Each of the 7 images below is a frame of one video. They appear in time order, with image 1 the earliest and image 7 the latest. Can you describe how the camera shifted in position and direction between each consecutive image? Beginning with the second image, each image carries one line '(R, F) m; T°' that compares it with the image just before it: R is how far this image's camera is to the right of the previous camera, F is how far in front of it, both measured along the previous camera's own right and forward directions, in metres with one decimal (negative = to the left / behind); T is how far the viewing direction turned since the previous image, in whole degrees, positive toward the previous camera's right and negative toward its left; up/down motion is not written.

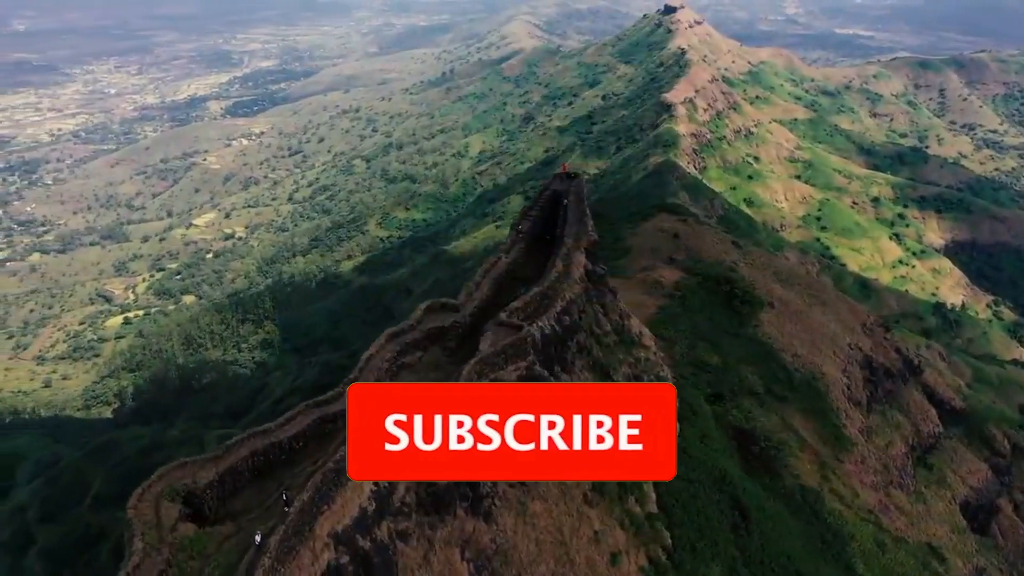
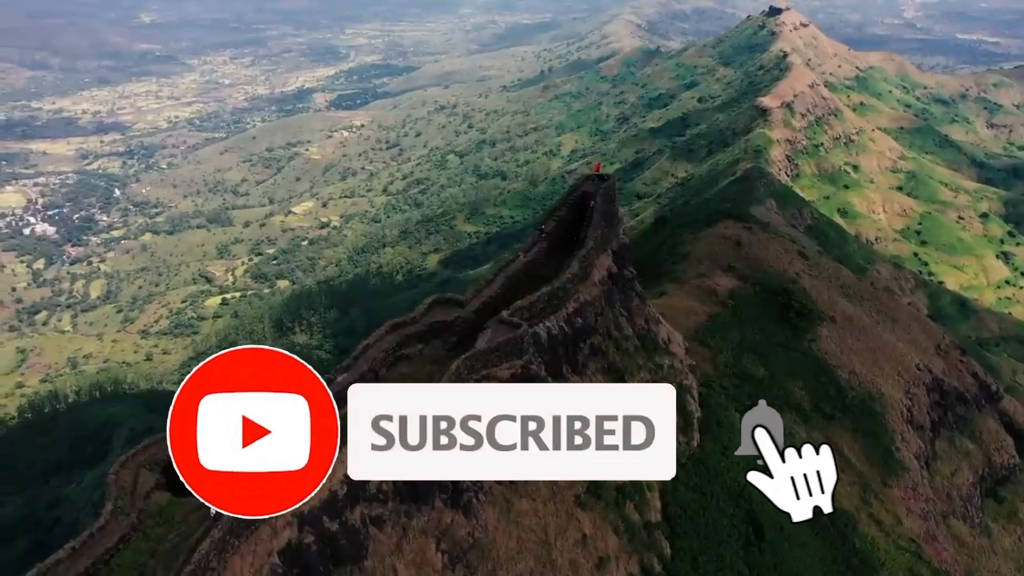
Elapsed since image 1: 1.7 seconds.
(+1.1, 0.0) m; -6°
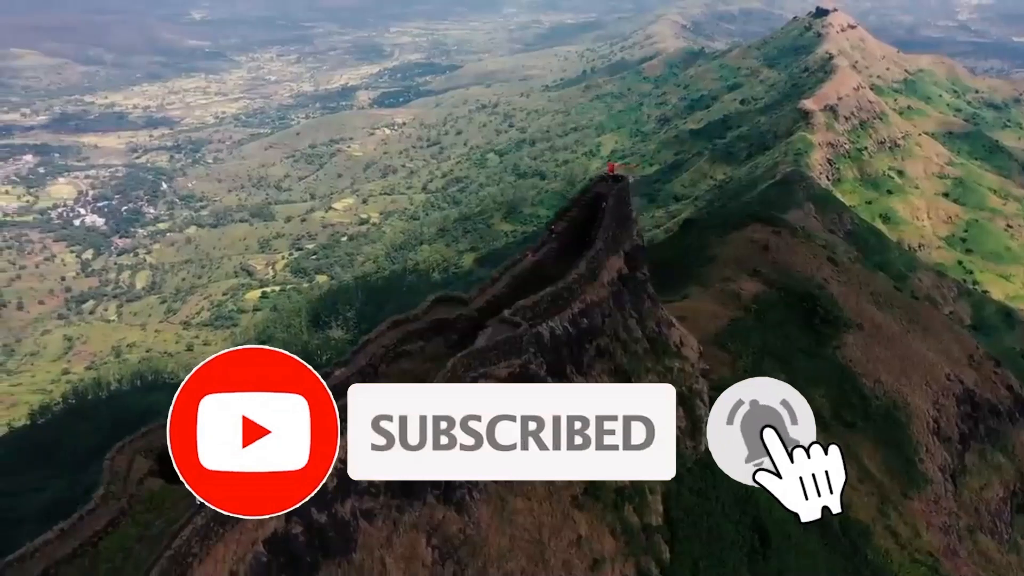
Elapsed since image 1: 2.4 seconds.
(+0.5, 0.0) m; -3°
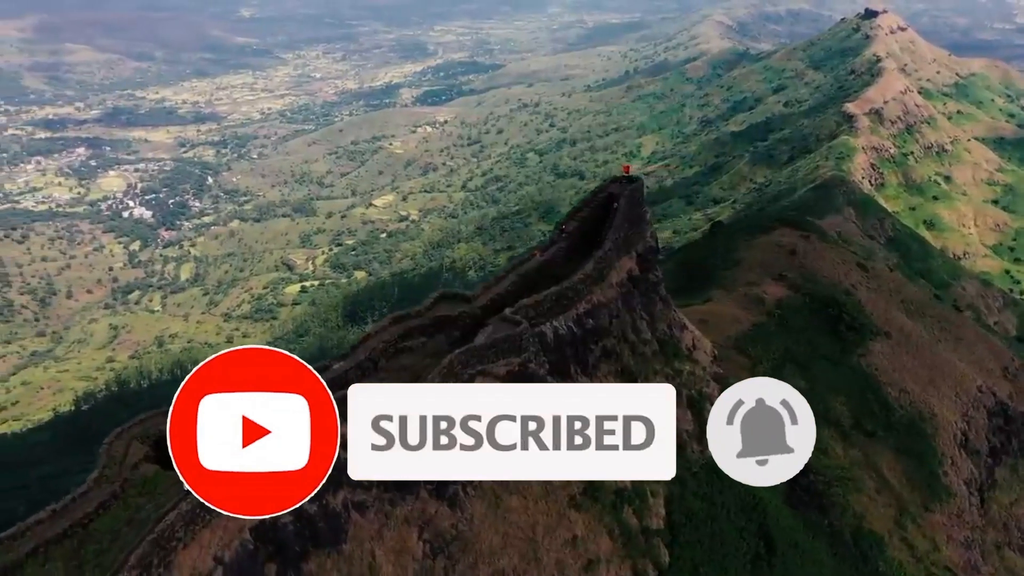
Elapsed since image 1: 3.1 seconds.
(+0.5, 0.0) m; -3°
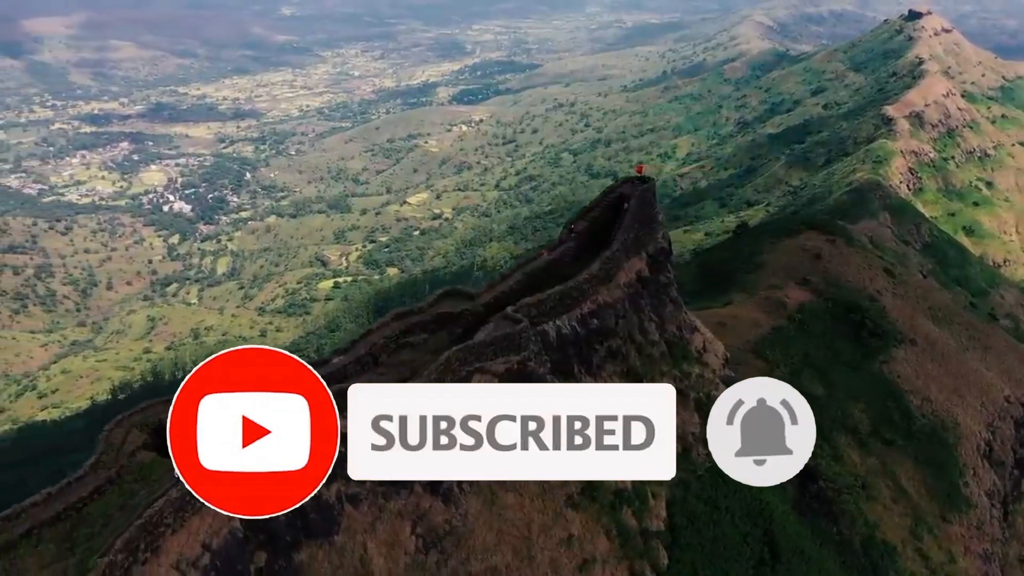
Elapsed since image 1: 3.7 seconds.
(+0.4, 0.0) m; -2°
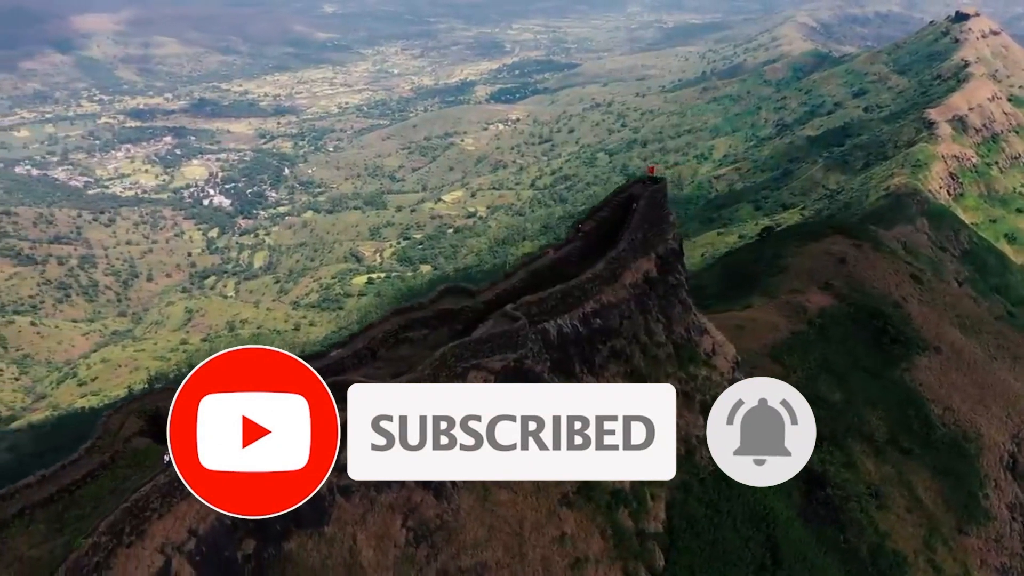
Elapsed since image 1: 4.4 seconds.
(+0.5, 0.0) m; -2°
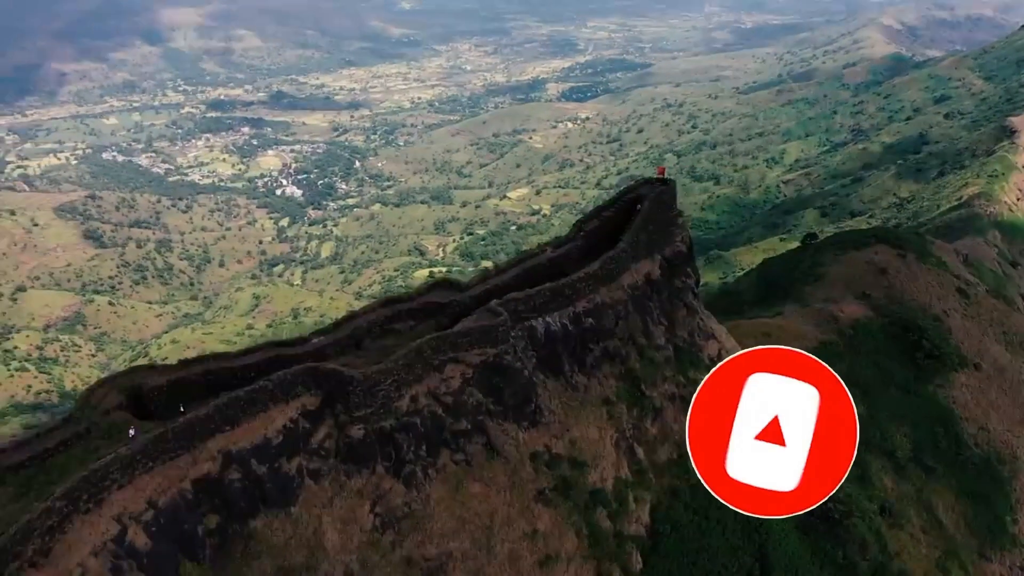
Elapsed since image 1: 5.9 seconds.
(+1.0, 0.0) m; -5°
